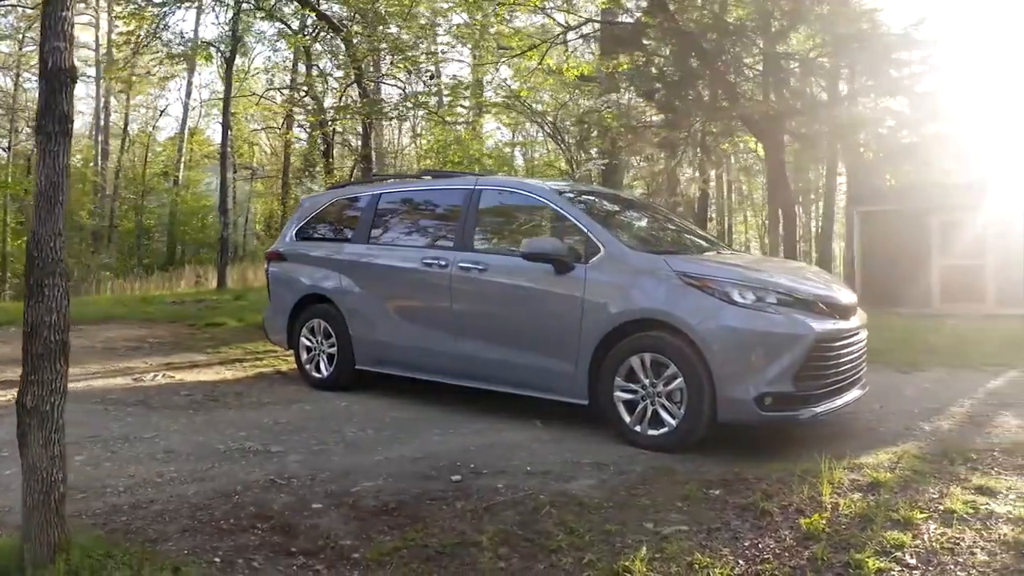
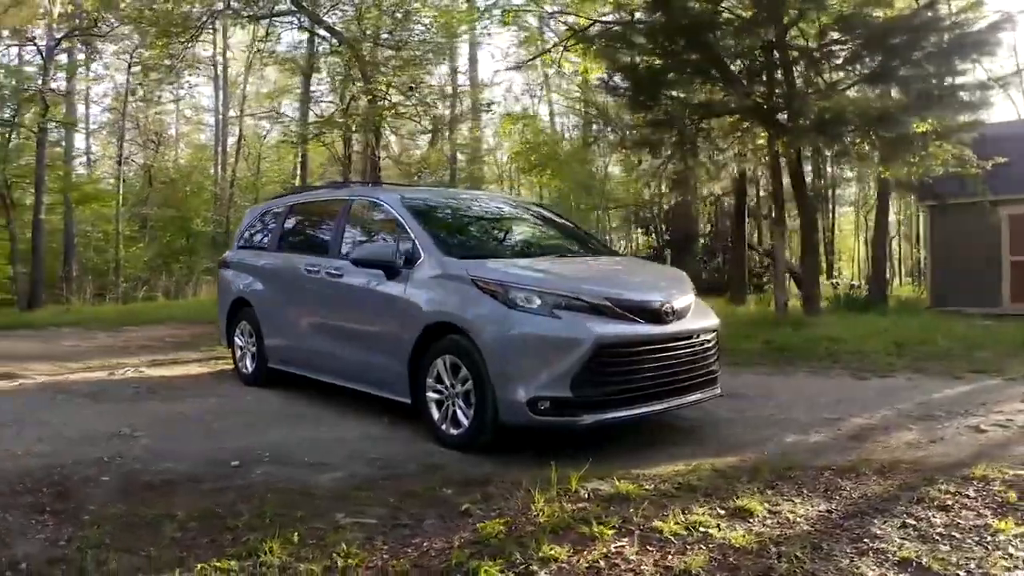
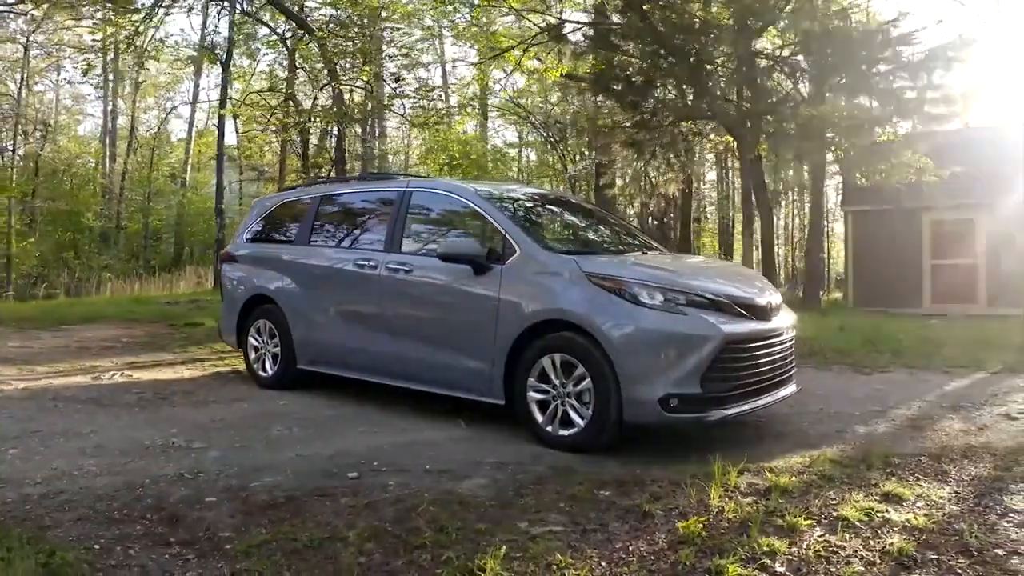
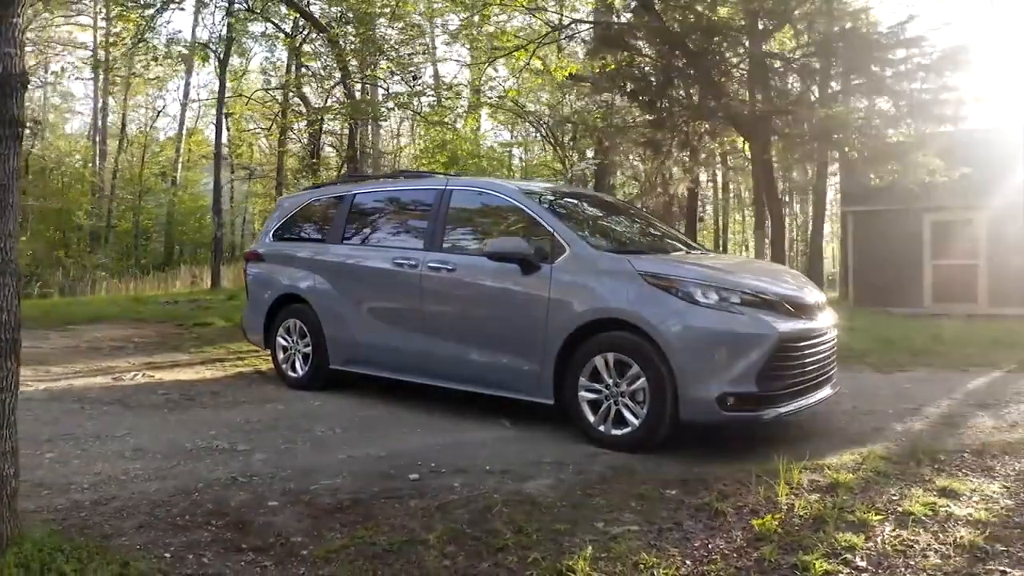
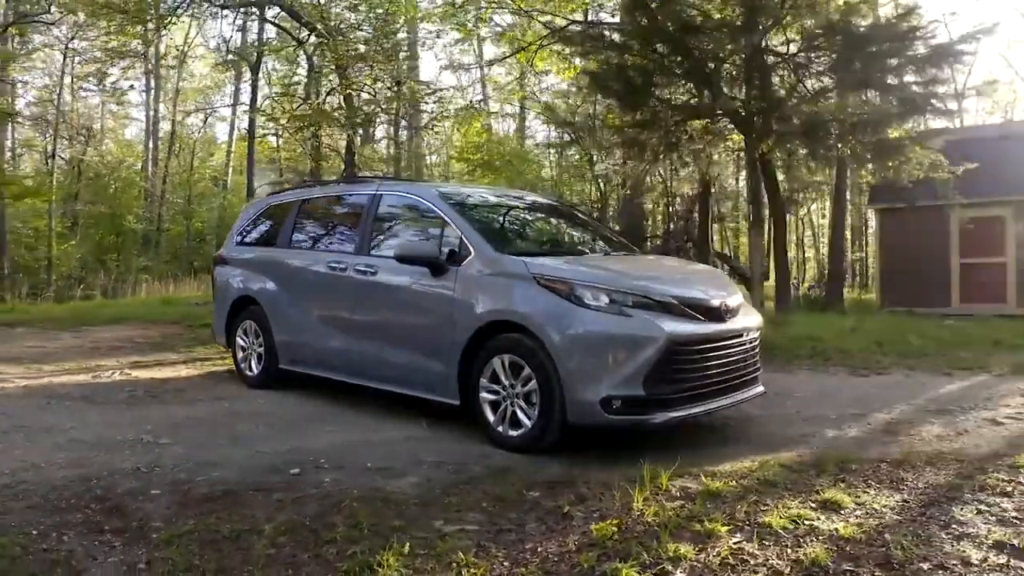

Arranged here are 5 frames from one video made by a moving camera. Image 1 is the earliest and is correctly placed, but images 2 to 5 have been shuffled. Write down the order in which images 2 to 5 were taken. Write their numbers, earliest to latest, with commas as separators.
4, 3, 5, 2
